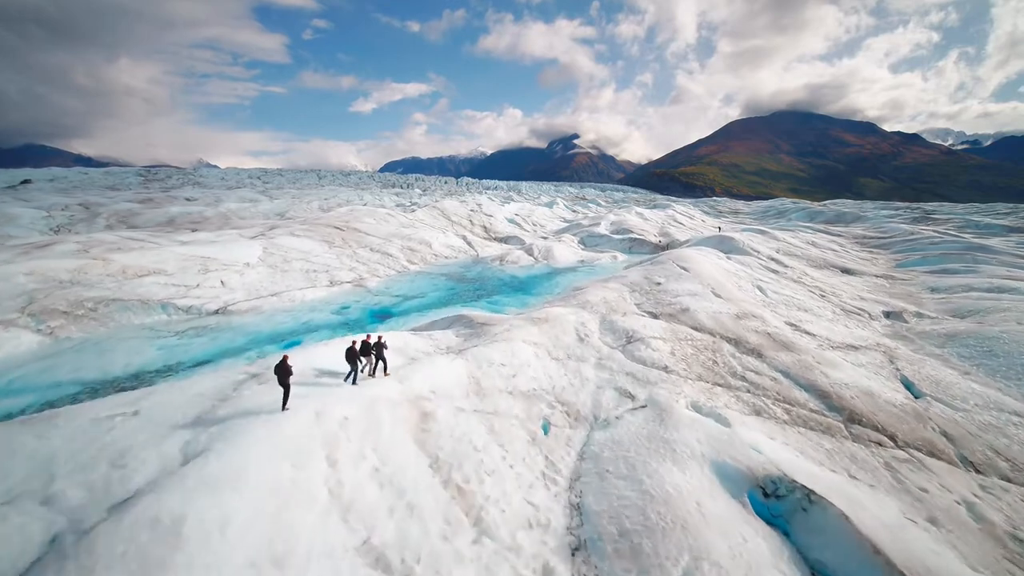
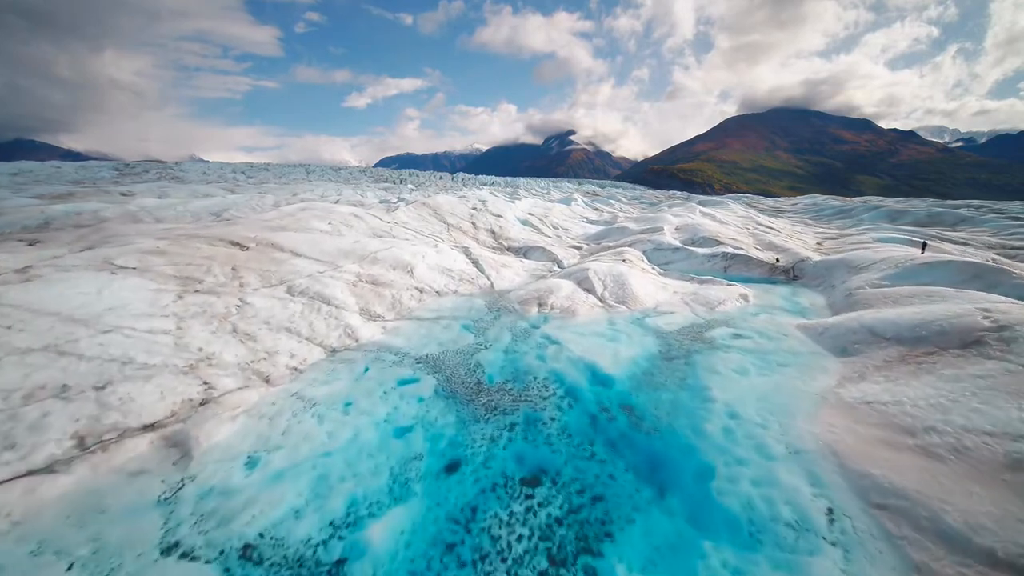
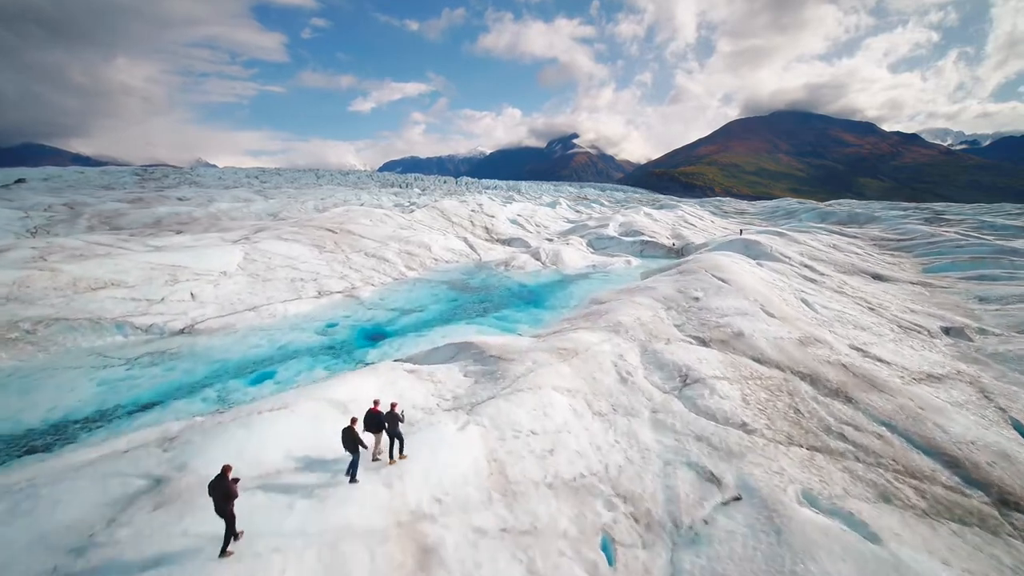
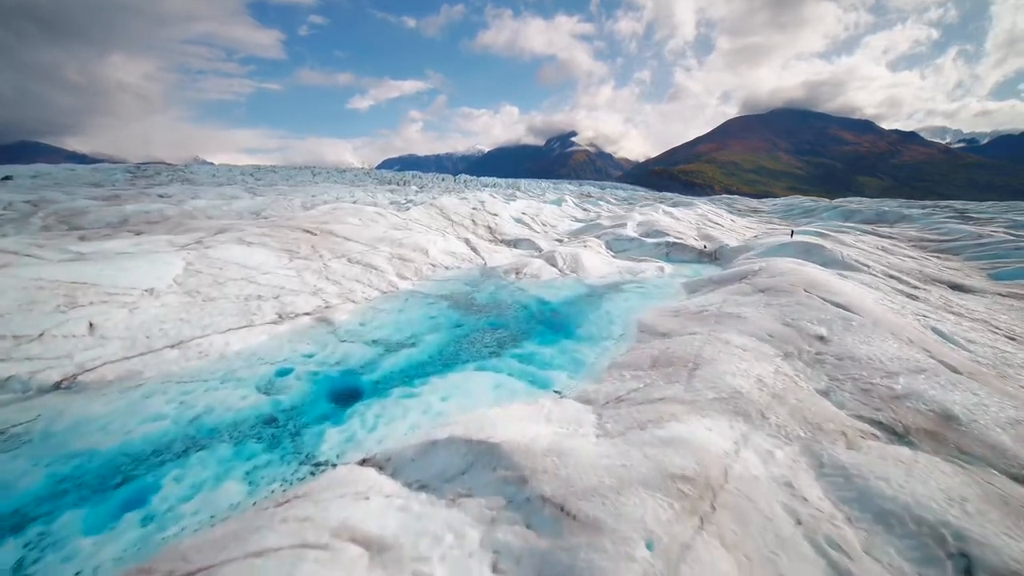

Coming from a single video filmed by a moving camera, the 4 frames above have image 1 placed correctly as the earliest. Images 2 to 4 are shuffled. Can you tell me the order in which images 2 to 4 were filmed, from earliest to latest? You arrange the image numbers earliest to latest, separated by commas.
3, 4, 2
